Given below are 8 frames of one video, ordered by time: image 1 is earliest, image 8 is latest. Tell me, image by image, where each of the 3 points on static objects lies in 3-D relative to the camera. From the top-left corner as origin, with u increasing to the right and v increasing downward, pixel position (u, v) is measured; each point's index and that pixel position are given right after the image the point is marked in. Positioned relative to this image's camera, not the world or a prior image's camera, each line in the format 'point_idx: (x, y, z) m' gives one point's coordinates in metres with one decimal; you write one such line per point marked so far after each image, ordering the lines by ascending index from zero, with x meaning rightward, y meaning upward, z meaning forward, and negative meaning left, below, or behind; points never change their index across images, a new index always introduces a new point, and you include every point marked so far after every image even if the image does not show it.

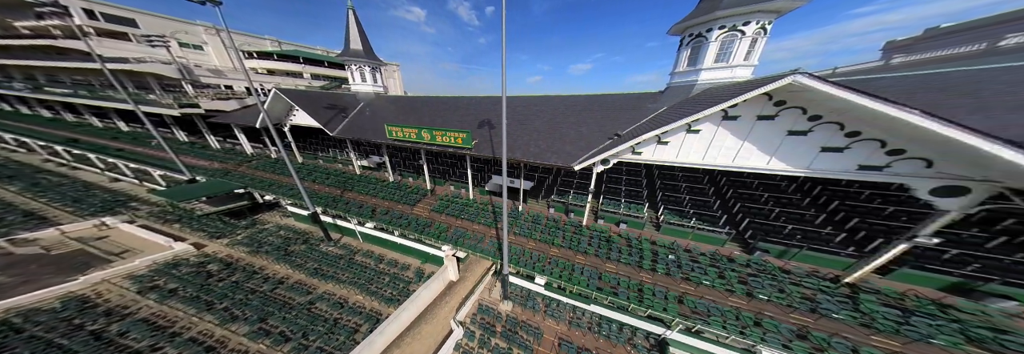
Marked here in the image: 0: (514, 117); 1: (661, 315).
0: (-0.1, +5.5, +18.2) m
1: (+5.9, -5.6, +8.0) m
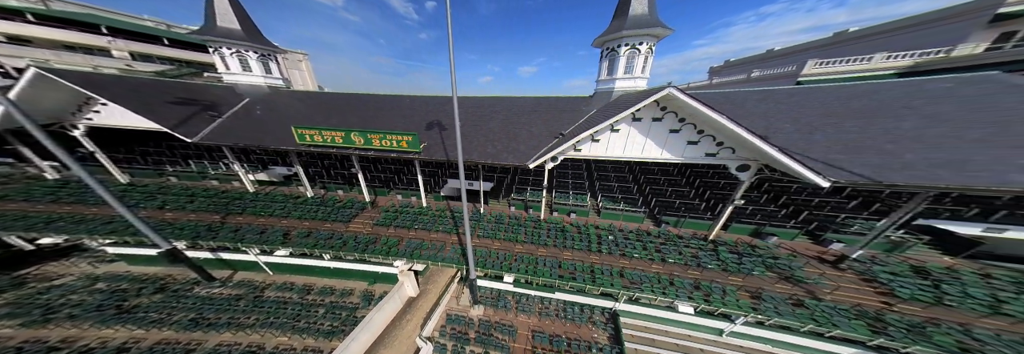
0: (-4.3, +5.2, +18.0) m
1: (+4.6, -5.3, +9.5) m
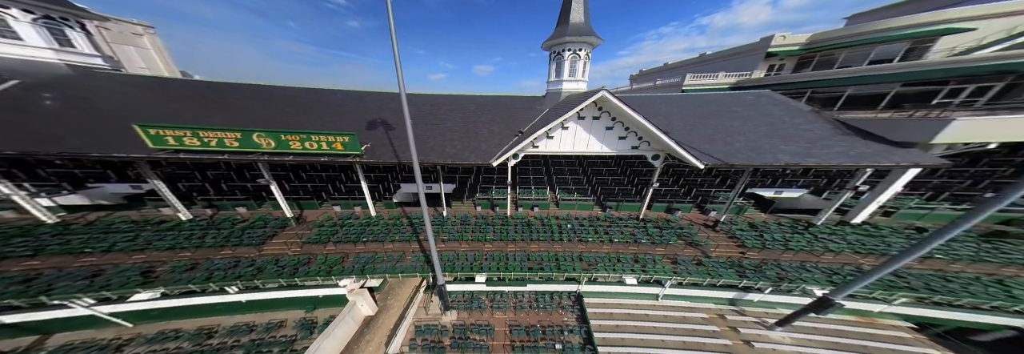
0: (-7.9, +4.9, +16.7) m
1: (+3.3, -5.0, +10.6) m
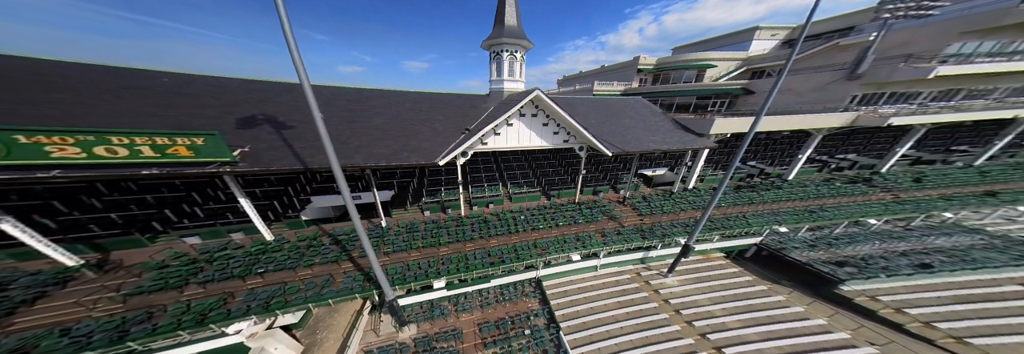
0: (-12.2, +4.3, +13.5) m
1: (+1.1, -4.7, +11.4) m
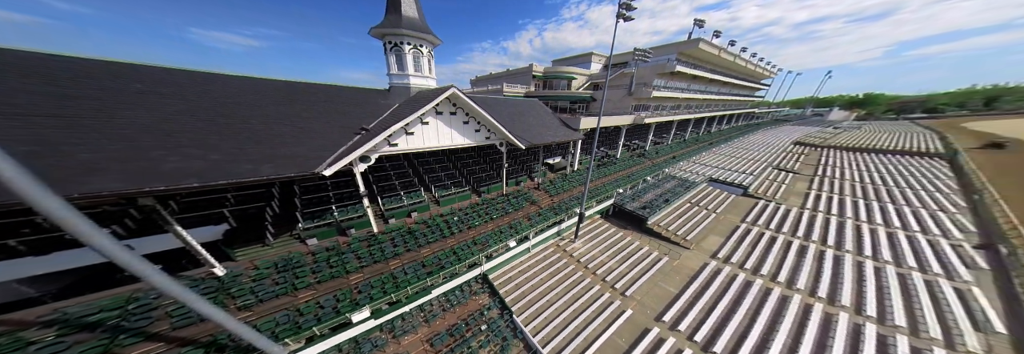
0: (-15.8, +2.7, +7.1) m
1: (-2.1, -4.5, +11.4) m
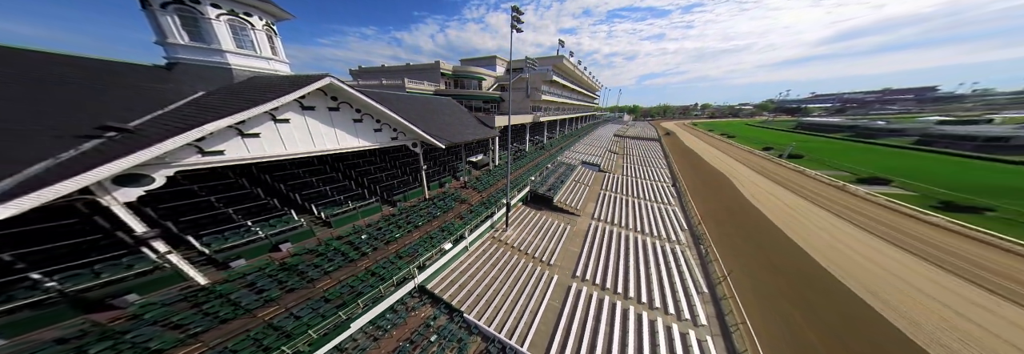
0: (-16.9, +1.0, +0.9) m
1: (-5.2, -4.7, +10.4) m
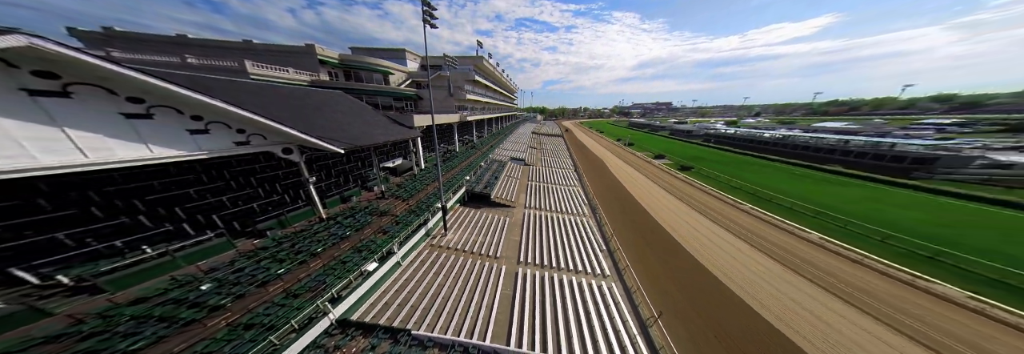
0: (-16.6, -1.0, -4.2) m
1: (-8.0, -5.4, +8.7) m
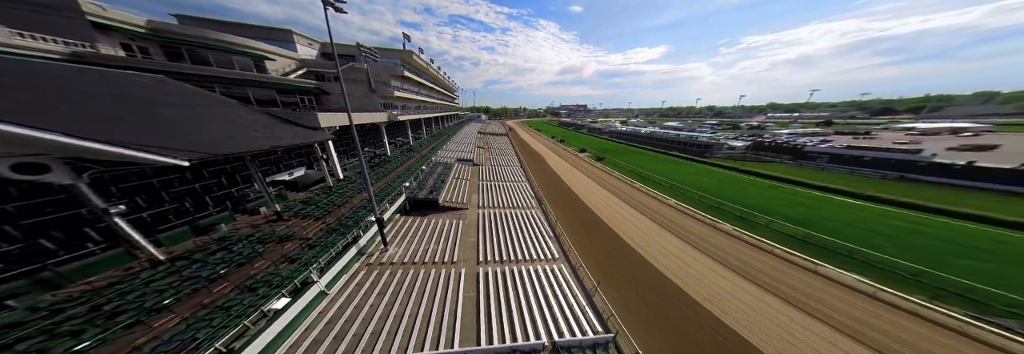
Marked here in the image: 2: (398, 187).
0: (-15.1, -2.2, -8.2) m
1: (-9.6, -6.1, +6.5) m
2: (-11.3, -1.3, +20.0) m
